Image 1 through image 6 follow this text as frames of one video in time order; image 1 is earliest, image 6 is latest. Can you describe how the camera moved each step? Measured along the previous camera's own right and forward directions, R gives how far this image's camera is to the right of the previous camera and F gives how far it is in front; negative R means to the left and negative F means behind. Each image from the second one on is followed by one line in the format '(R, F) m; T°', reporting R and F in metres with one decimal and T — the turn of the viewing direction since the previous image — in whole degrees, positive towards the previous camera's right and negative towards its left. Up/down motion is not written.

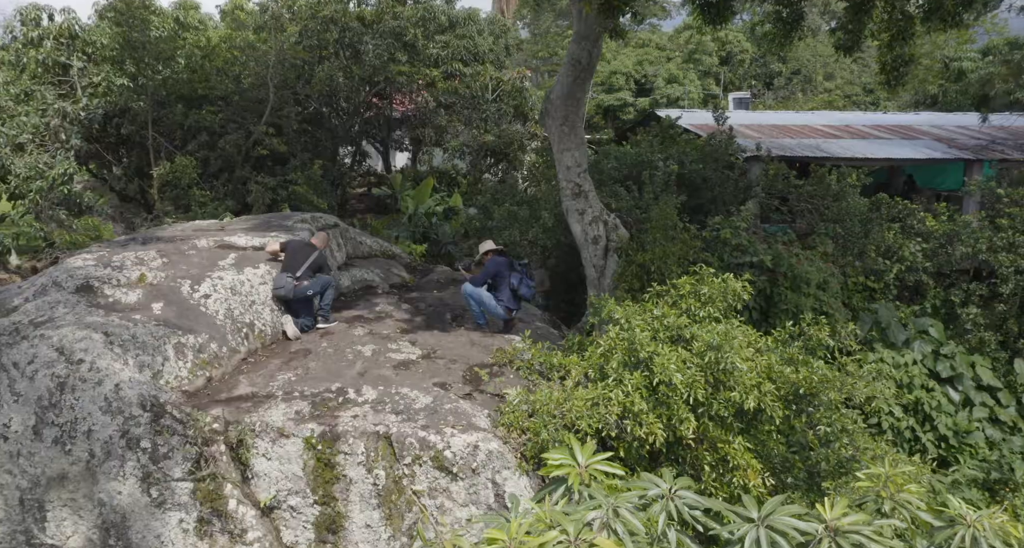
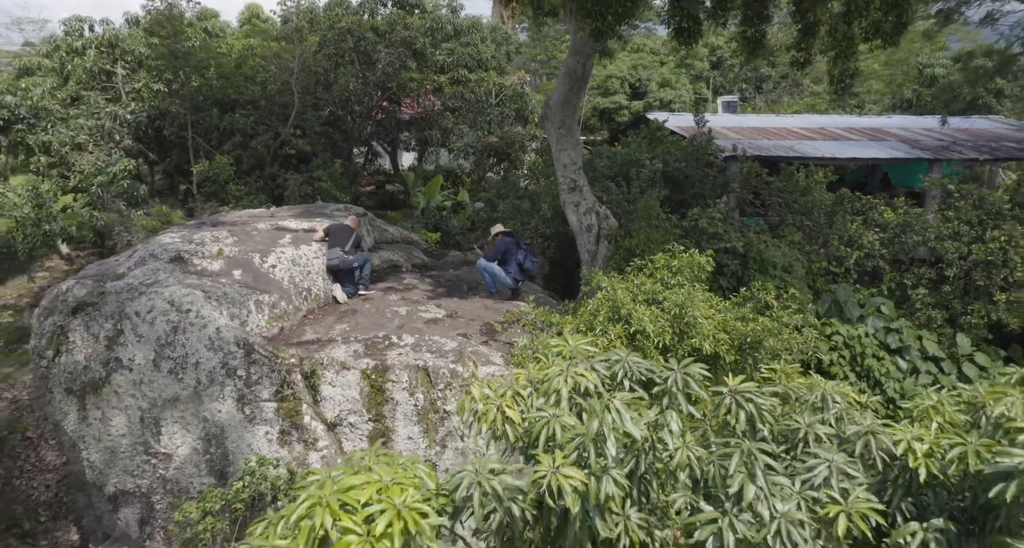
(-0.1, -1.2) m; 0°
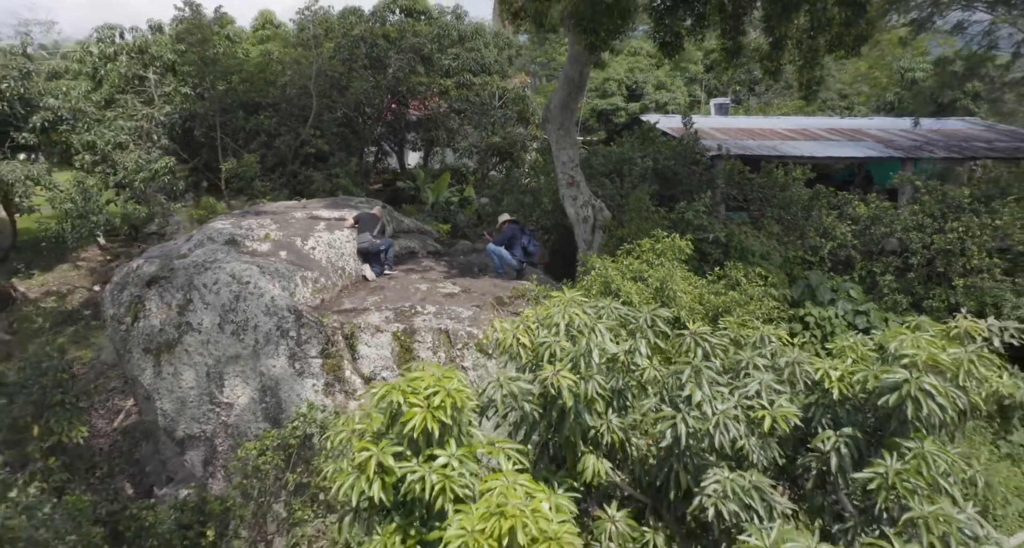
(-0.1, -1.0) m; 0°
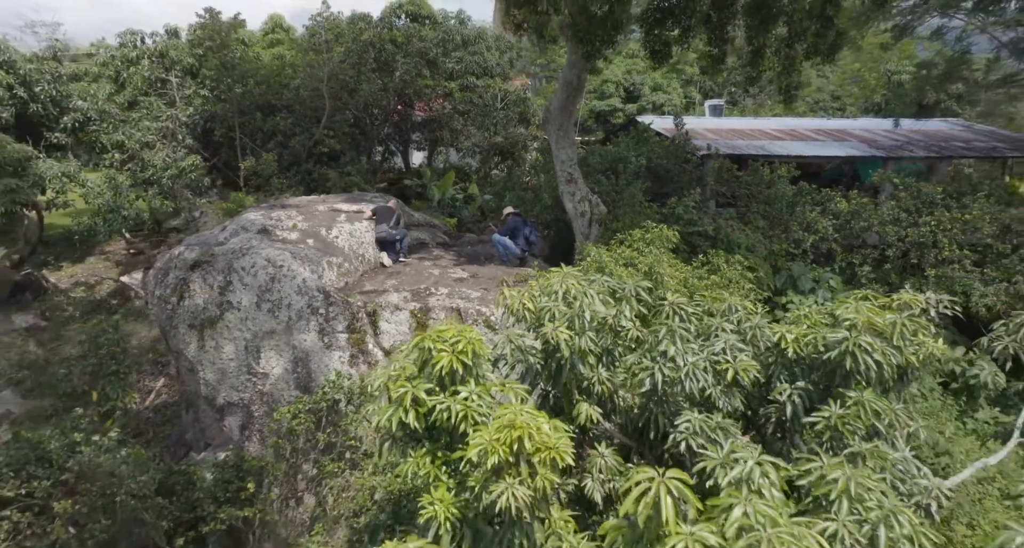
(0.0, -0.8) m; 0°
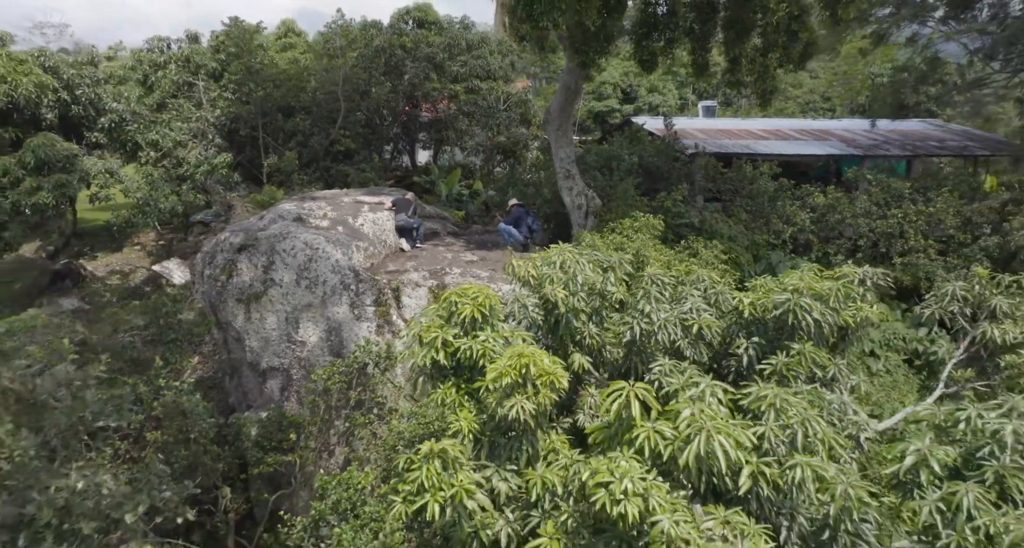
(-0.1, -1.1) m; 0°
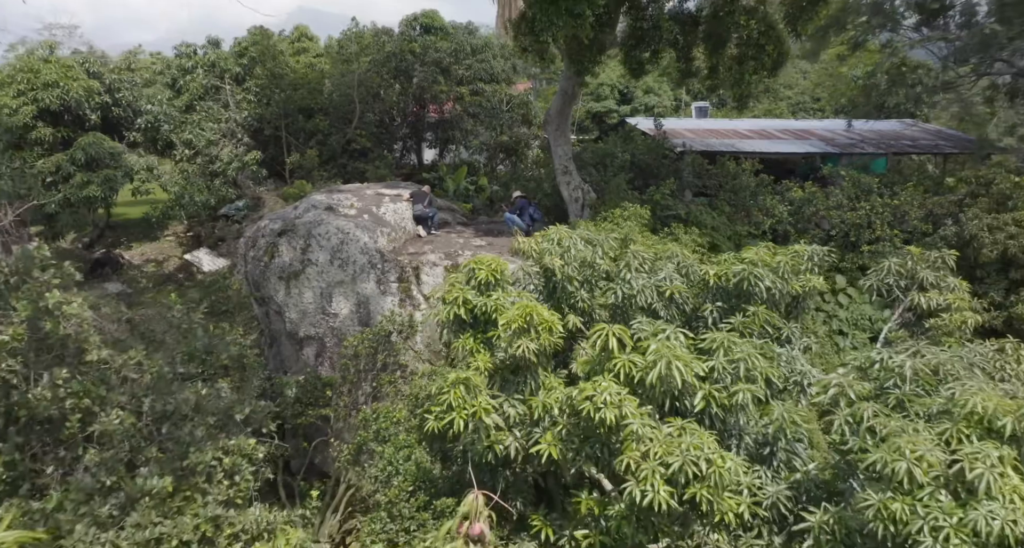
(-0.1, -1.3) m; 0°
